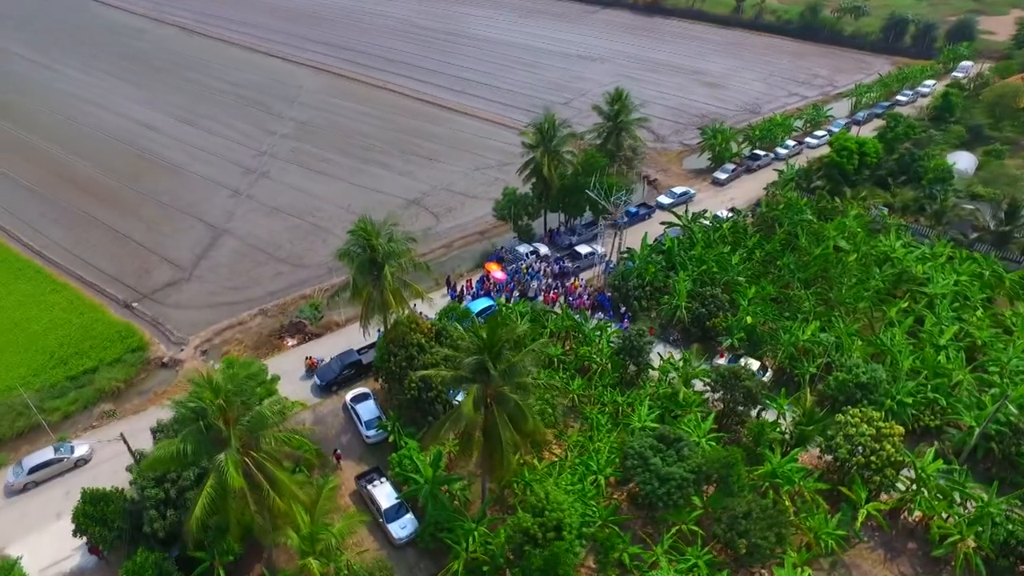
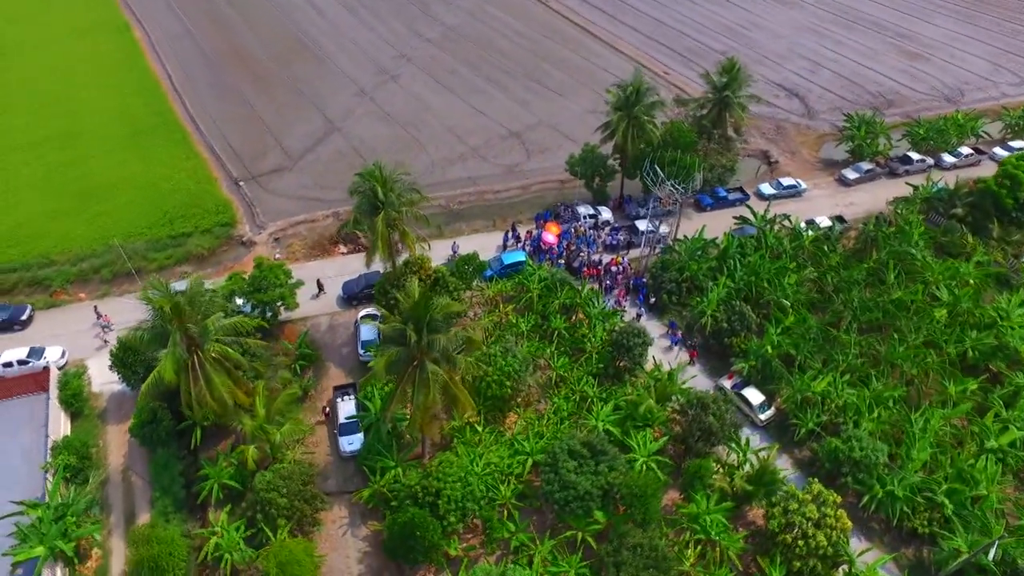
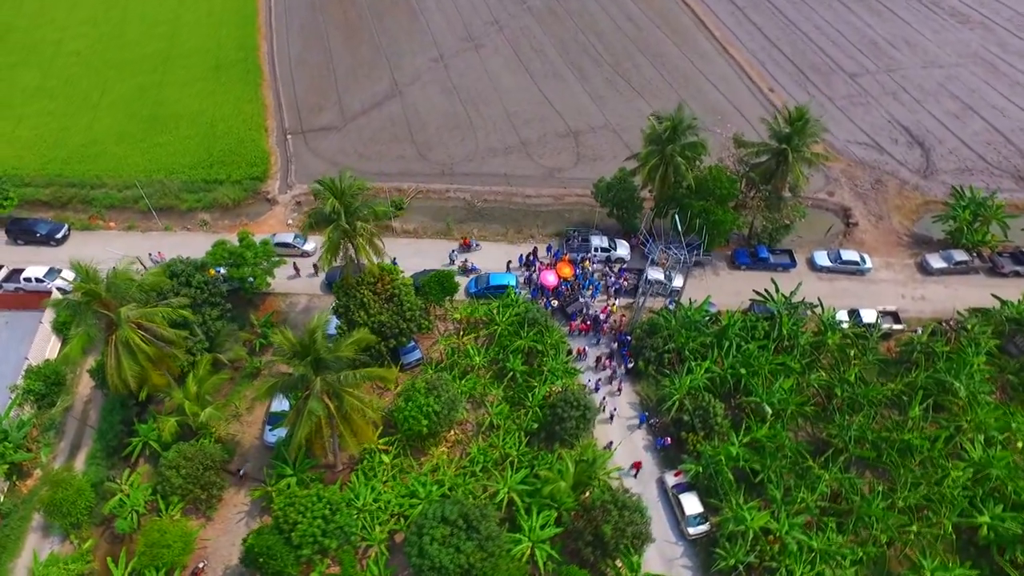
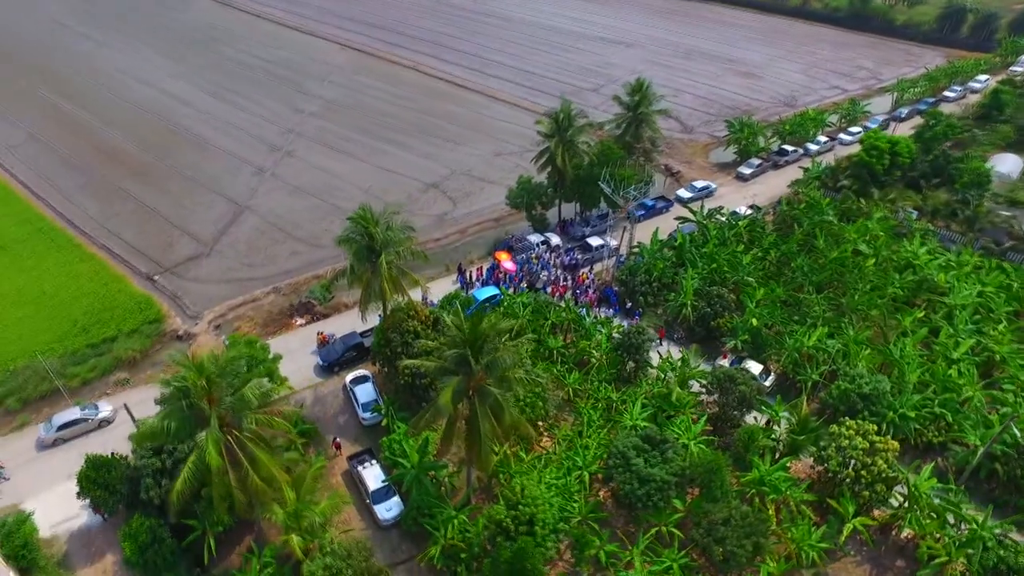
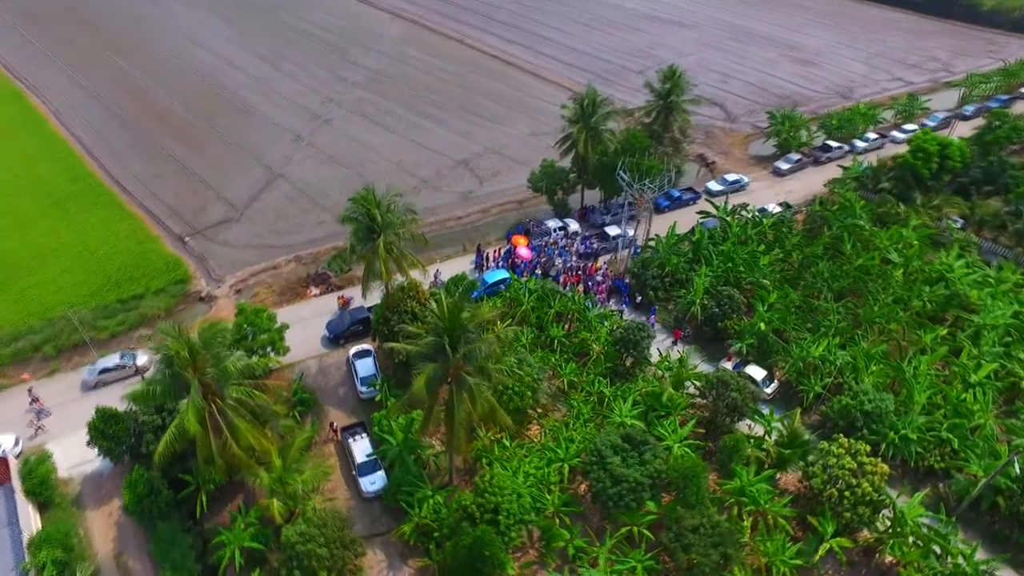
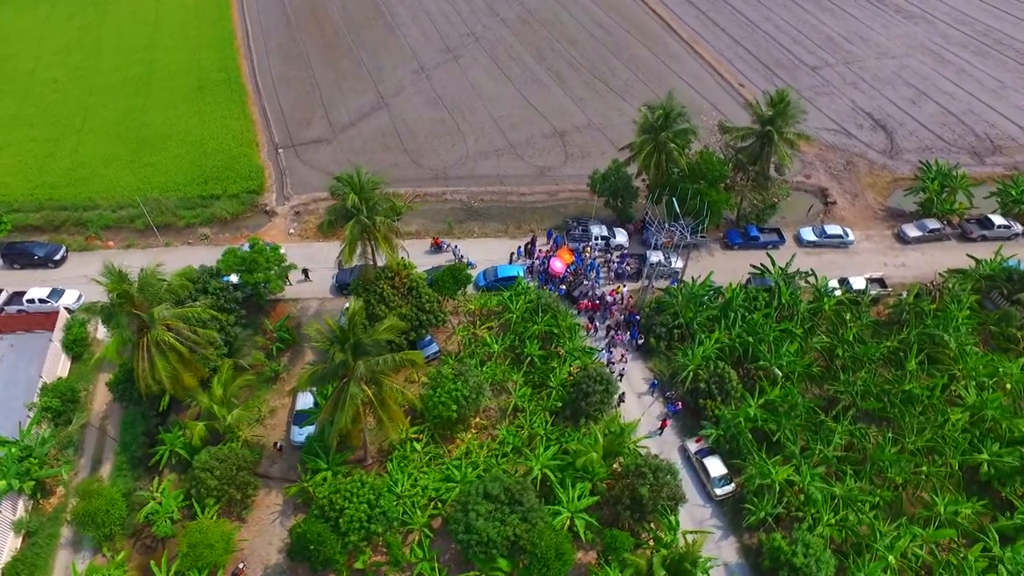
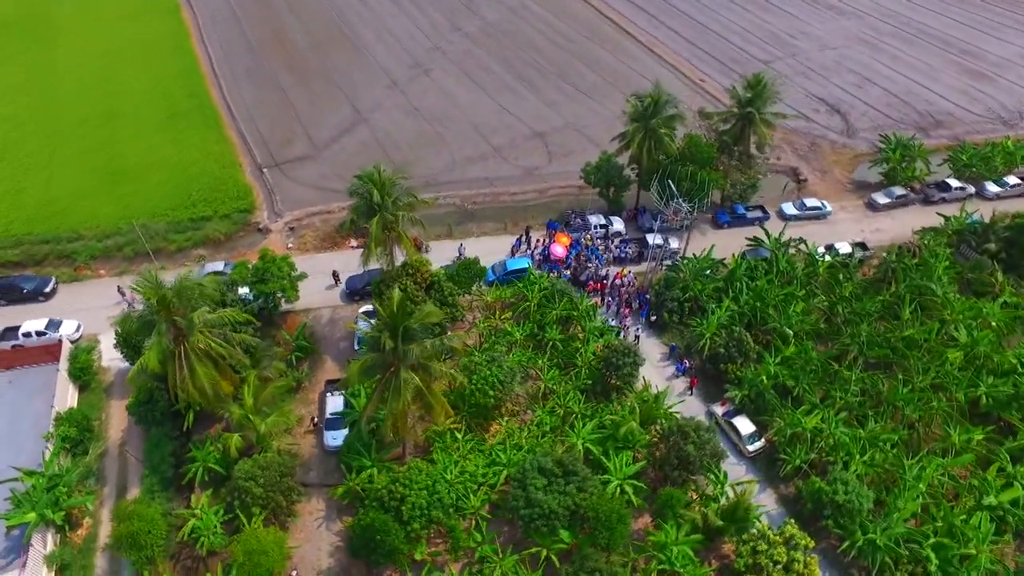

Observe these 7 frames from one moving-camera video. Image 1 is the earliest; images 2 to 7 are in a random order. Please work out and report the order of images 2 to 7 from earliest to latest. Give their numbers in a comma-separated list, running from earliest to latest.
4, 5, 2, 7, 6, 3
